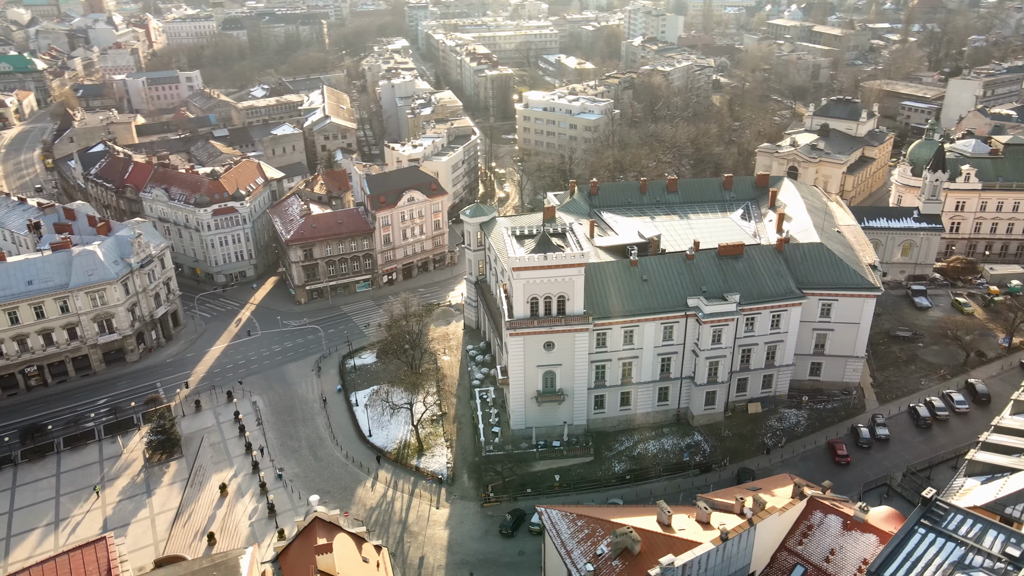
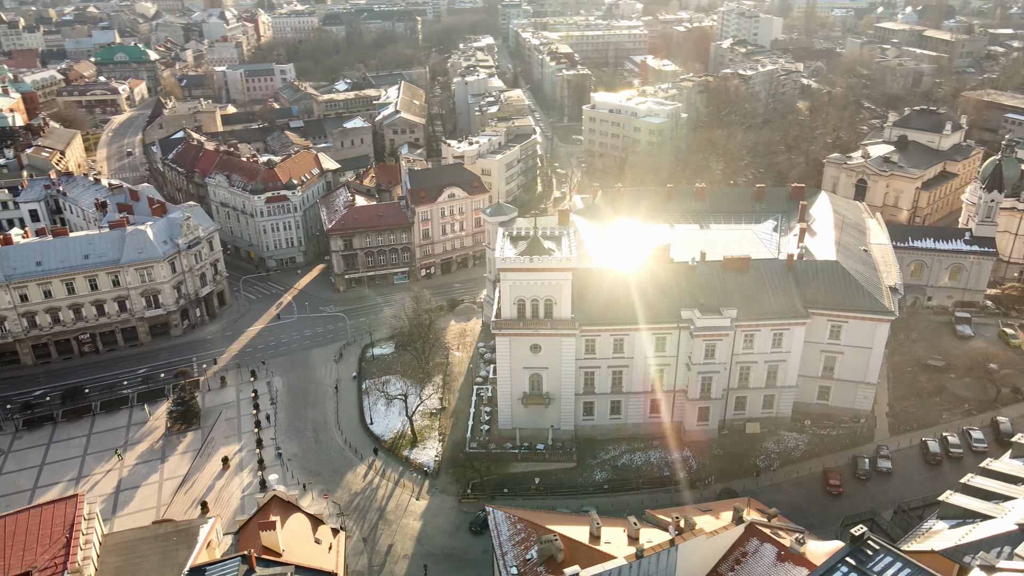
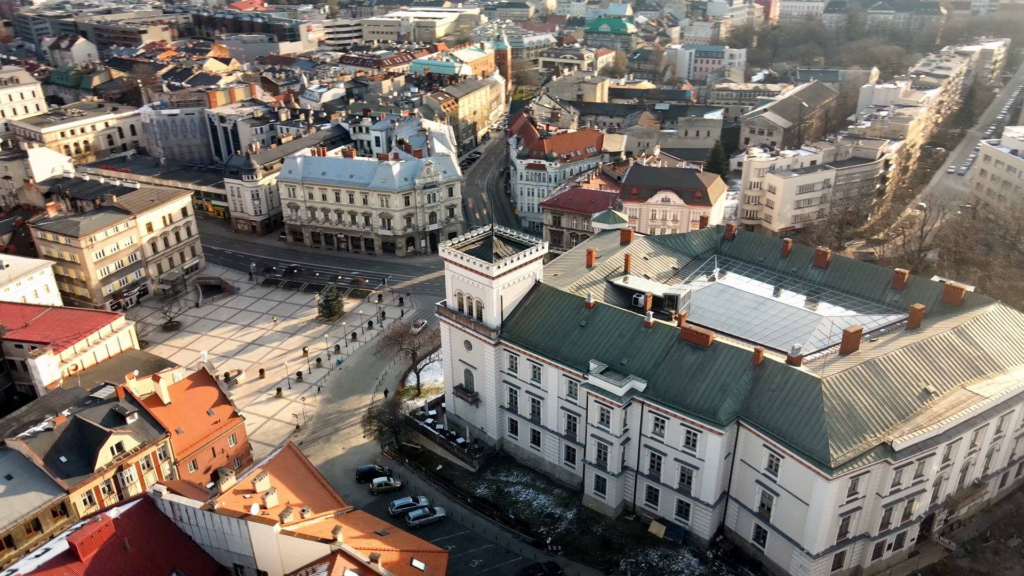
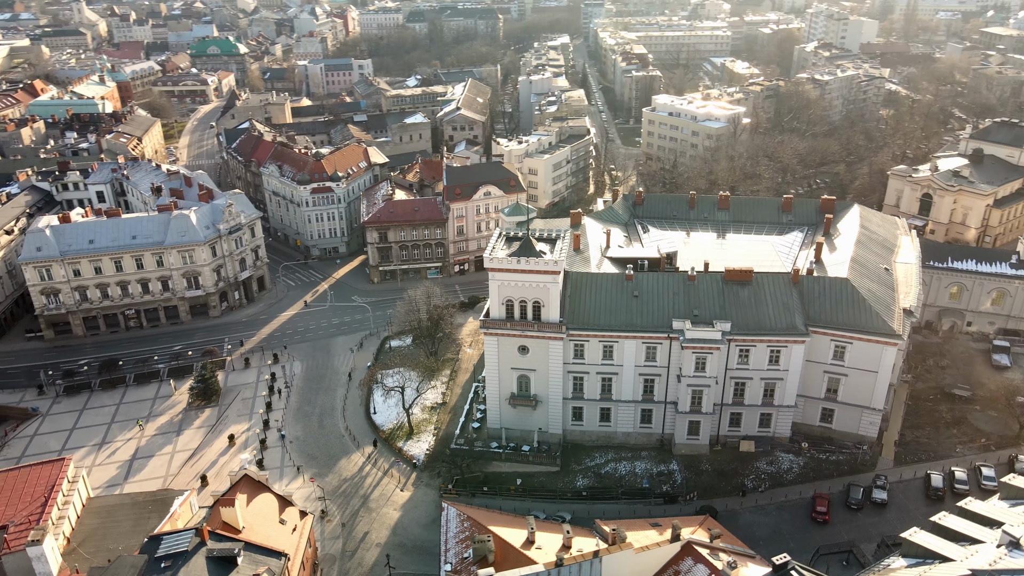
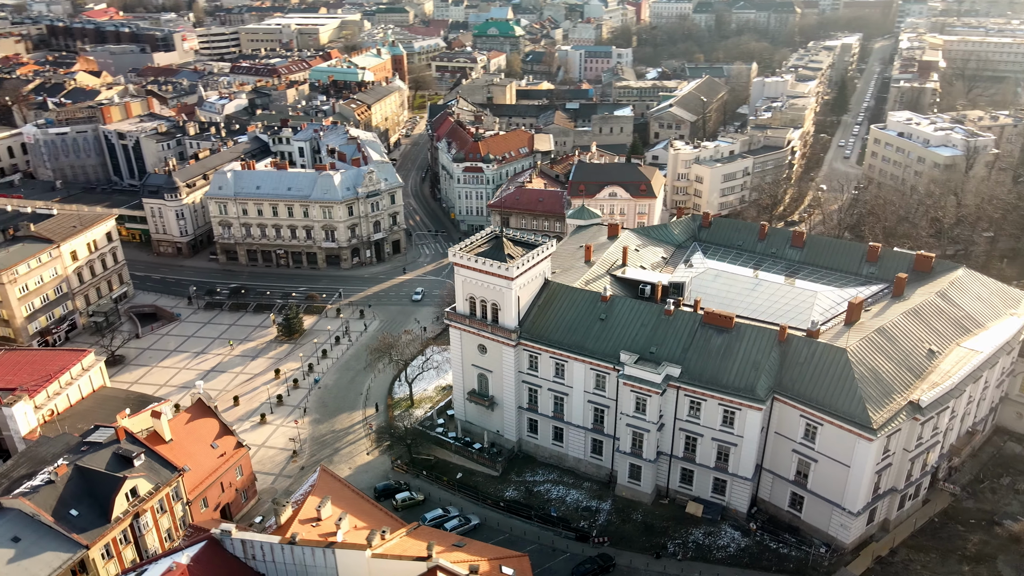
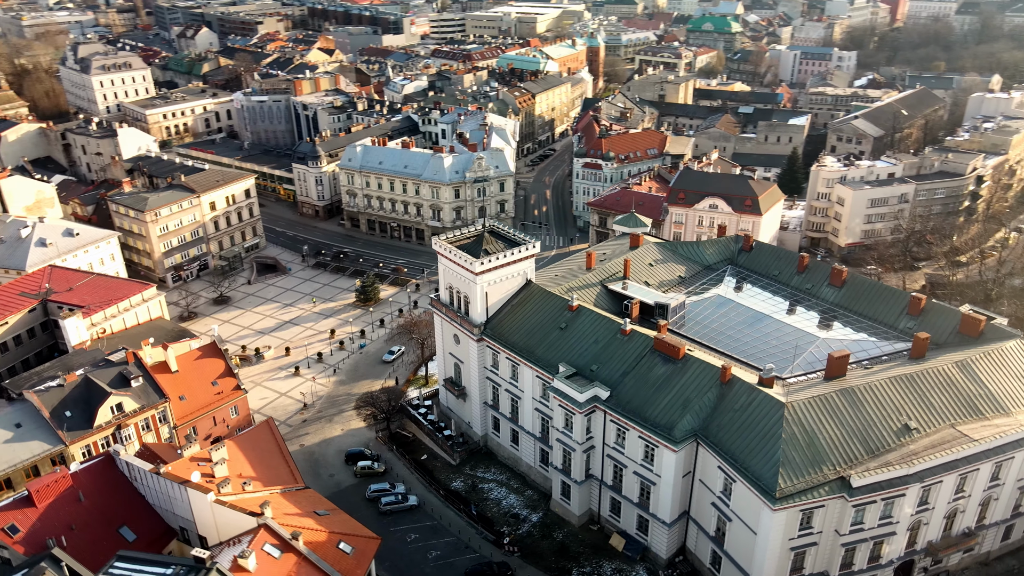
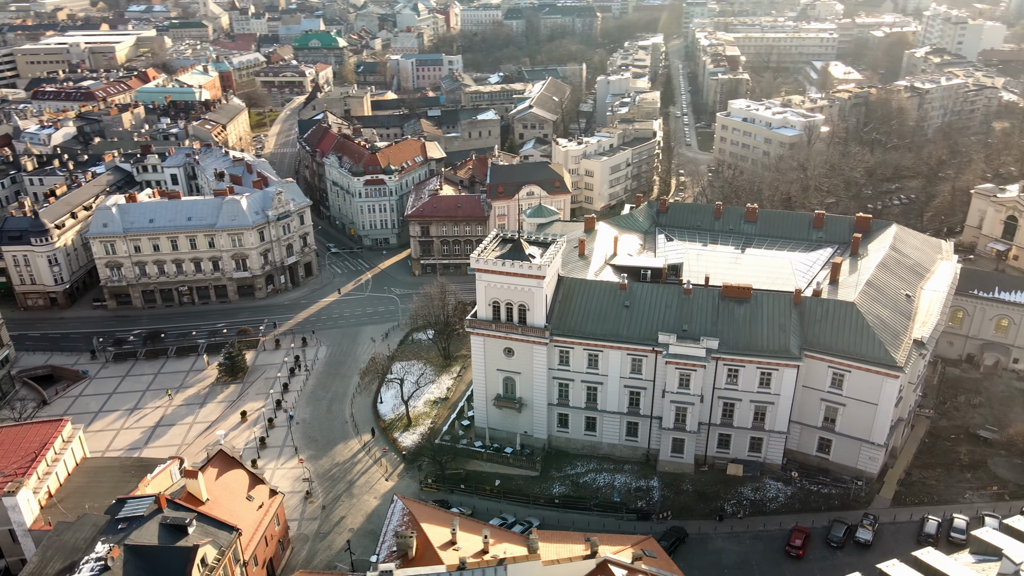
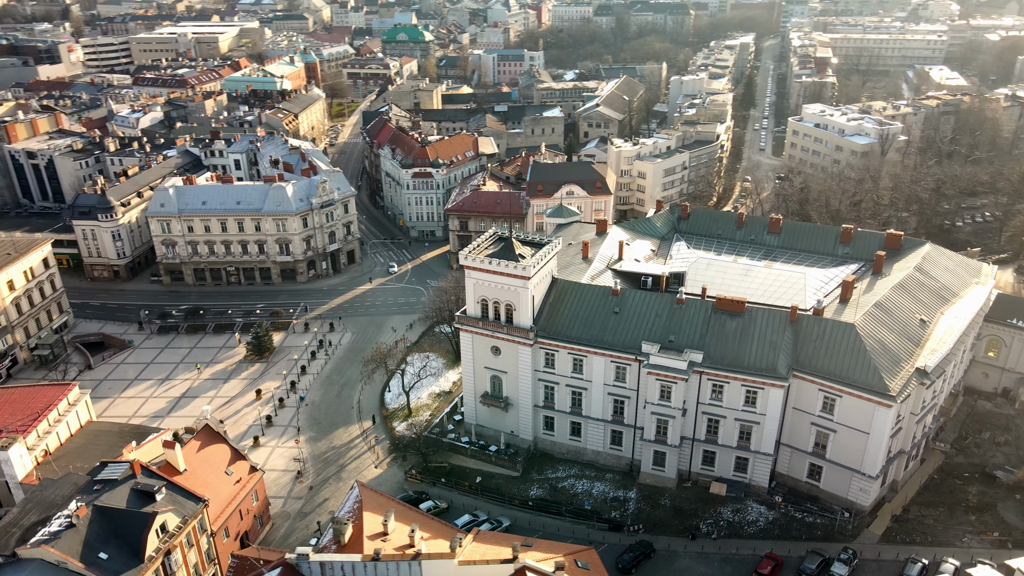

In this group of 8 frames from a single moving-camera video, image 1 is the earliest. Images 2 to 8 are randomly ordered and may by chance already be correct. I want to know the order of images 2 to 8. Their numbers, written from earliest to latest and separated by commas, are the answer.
2, 4, 7, 8, 5, 3, 6
